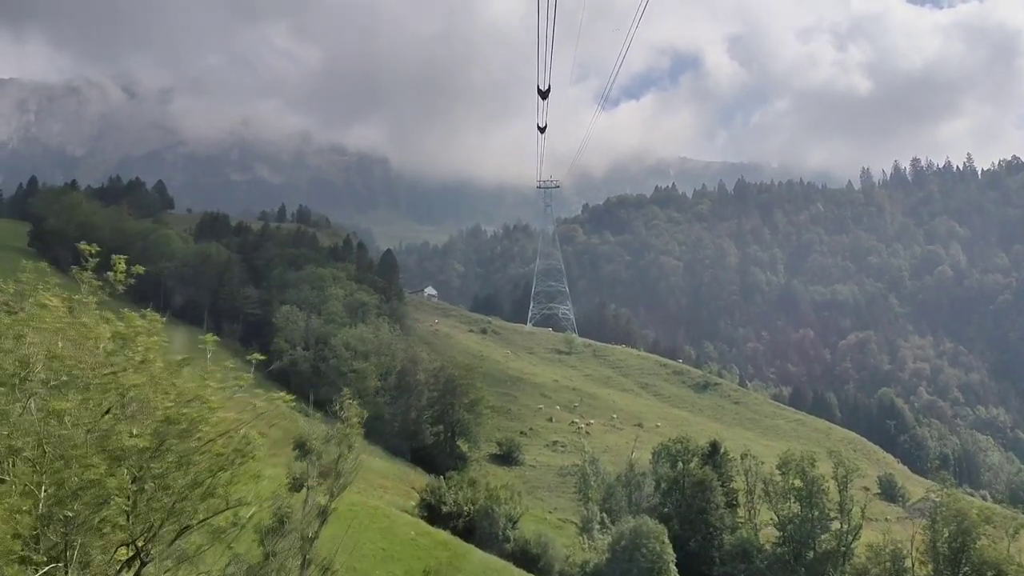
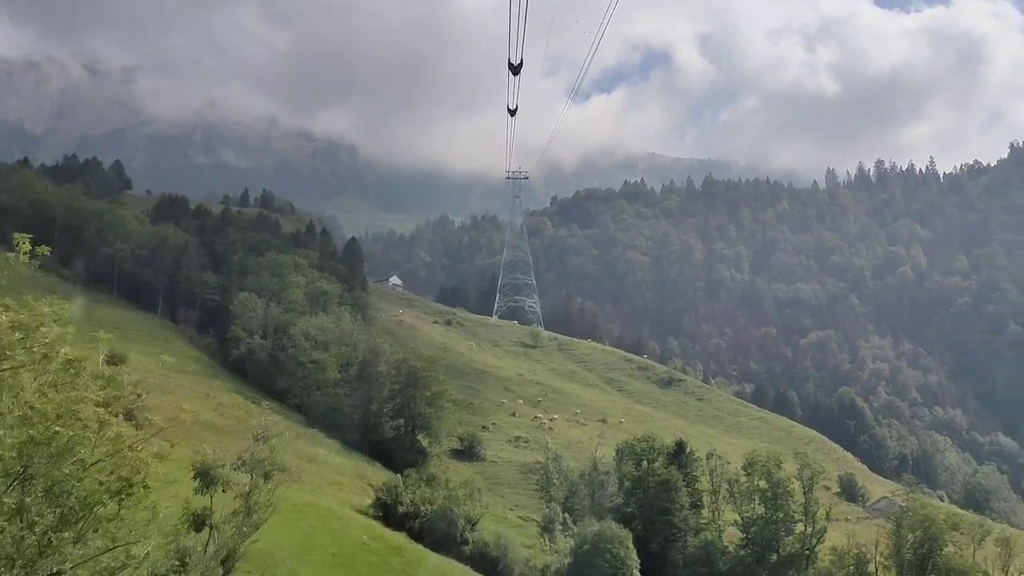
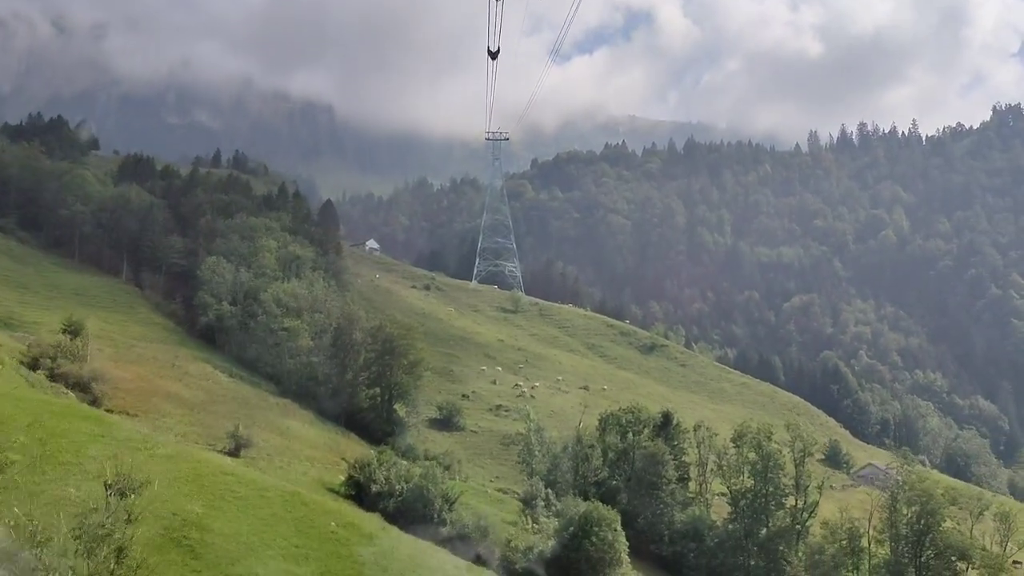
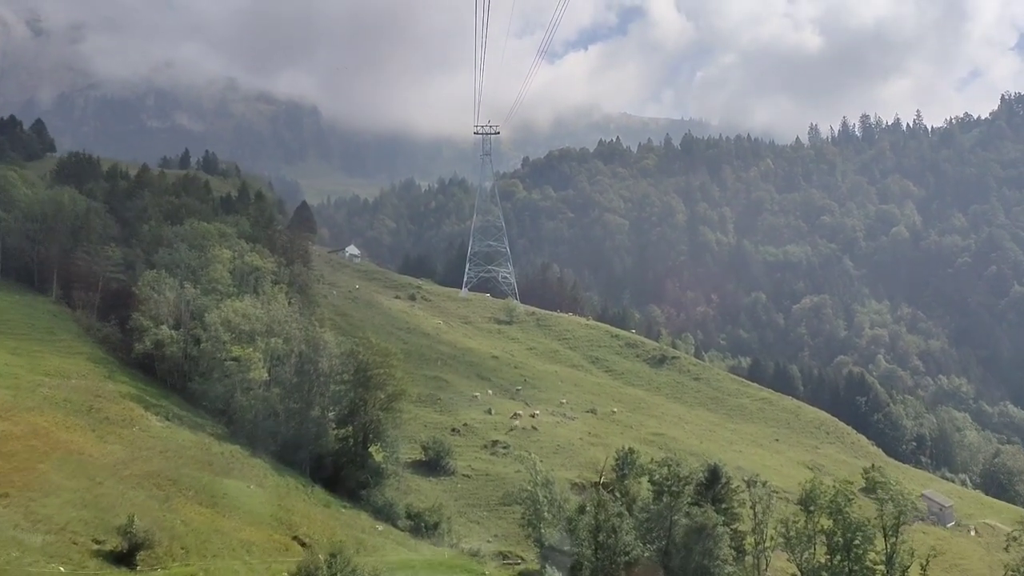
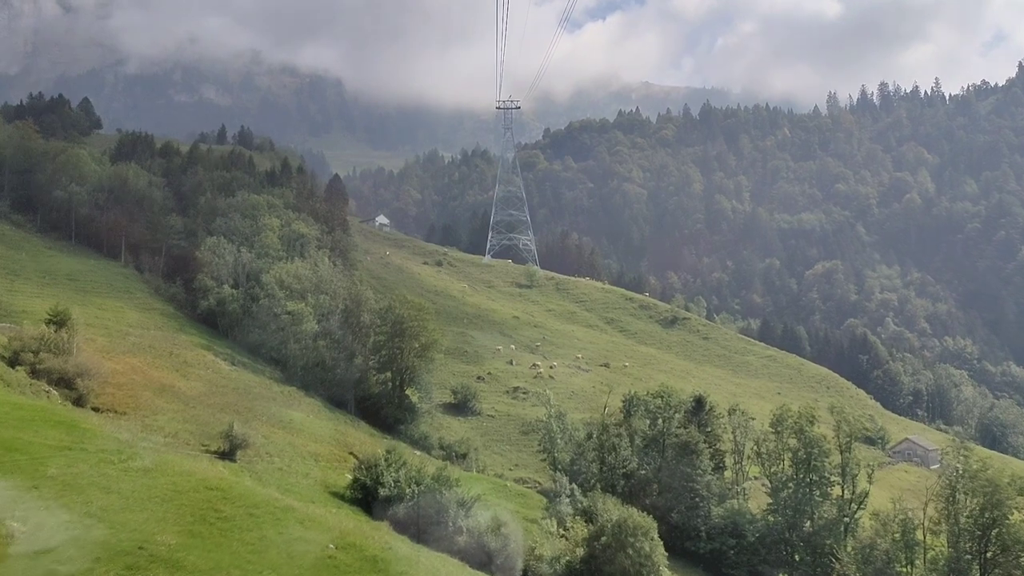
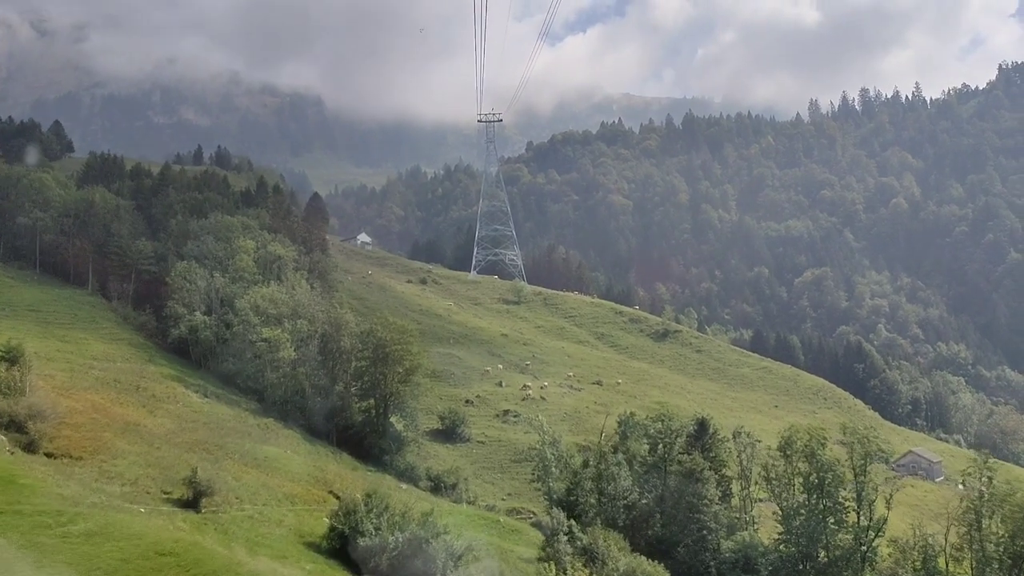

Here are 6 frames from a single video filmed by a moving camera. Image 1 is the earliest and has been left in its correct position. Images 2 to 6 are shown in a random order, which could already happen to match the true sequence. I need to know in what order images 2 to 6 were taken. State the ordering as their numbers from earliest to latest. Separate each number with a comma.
2, 3, 5, 6, 4
